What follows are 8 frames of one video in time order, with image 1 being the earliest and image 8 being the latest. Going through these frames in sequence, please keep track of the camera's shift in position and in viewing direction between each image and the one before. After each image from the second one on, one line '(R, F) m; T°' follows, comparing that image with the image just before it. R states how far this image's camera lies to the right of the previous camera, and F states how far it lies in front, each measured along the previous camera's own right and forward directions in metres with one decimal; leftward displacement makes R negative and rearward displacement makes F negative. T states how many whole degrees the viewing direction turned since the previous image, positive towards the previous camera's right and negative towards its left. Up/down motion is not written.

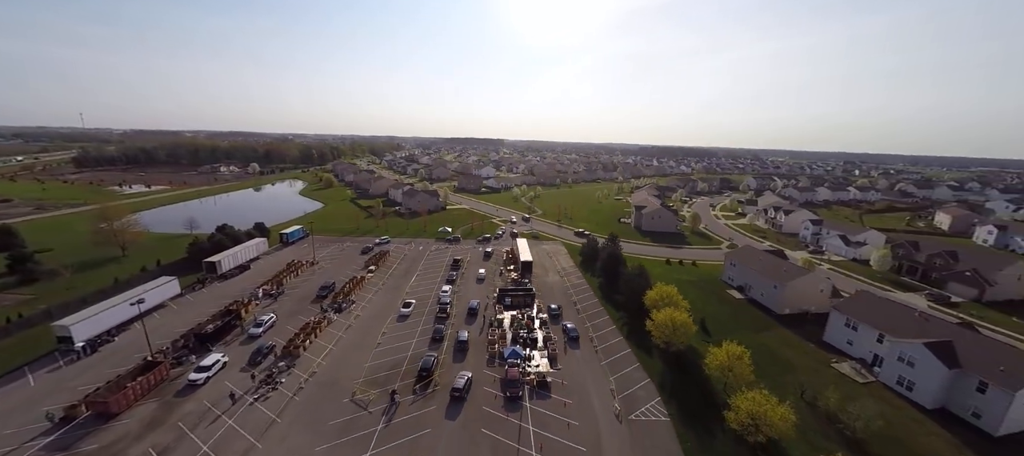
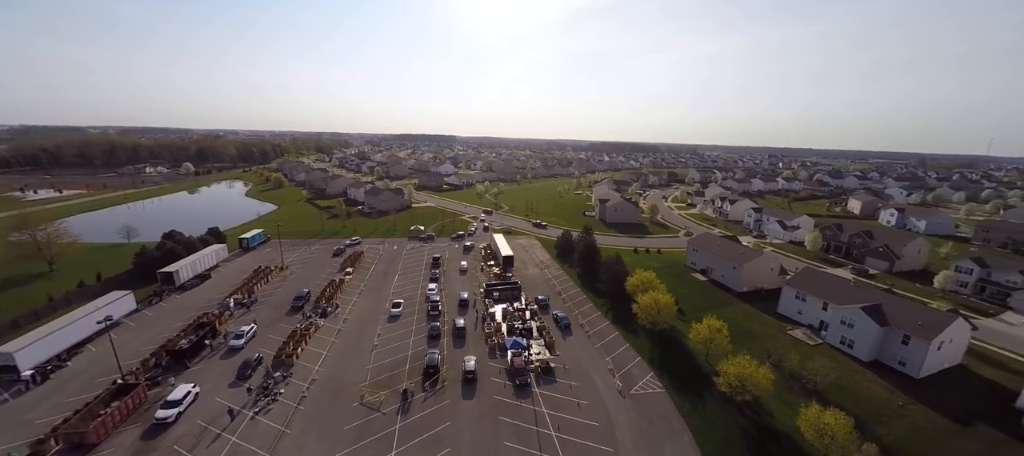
(-3.0, -0.3) m; +7°
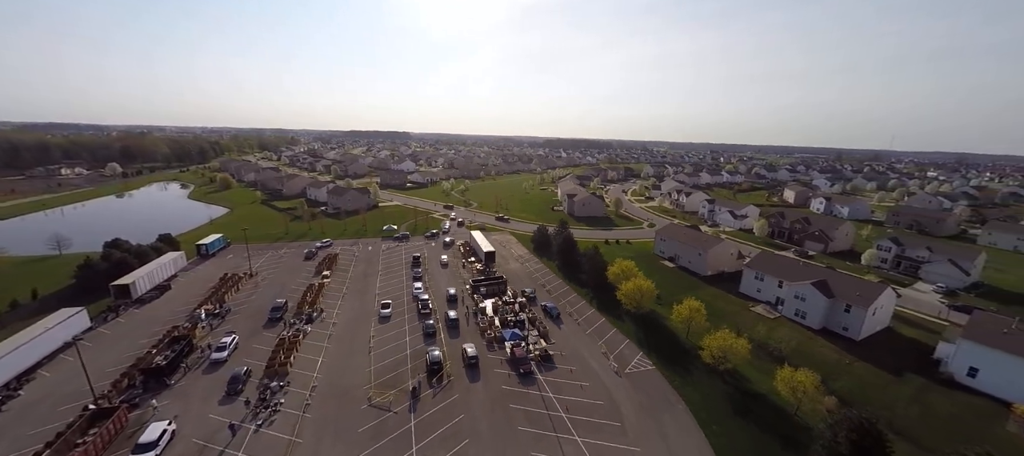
(-2.6, -0.4) m; +7°
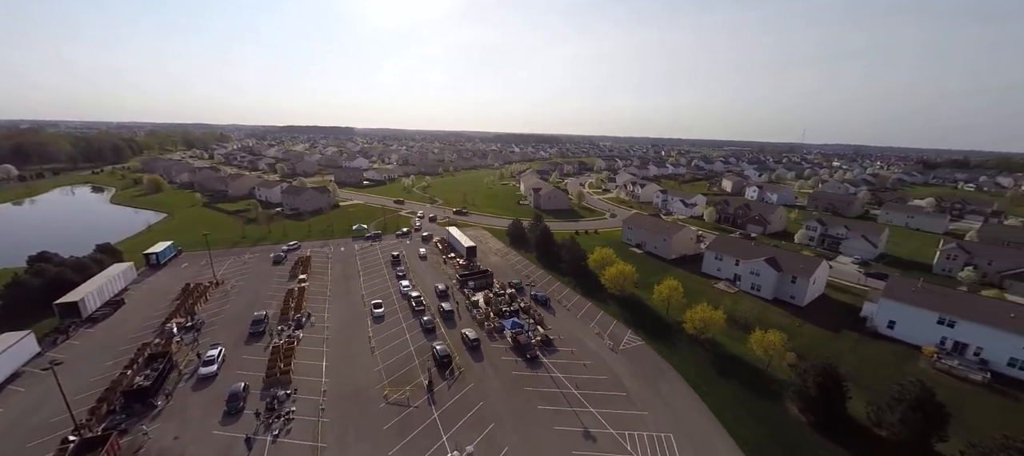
(-3.2, -0.6) m; +7°
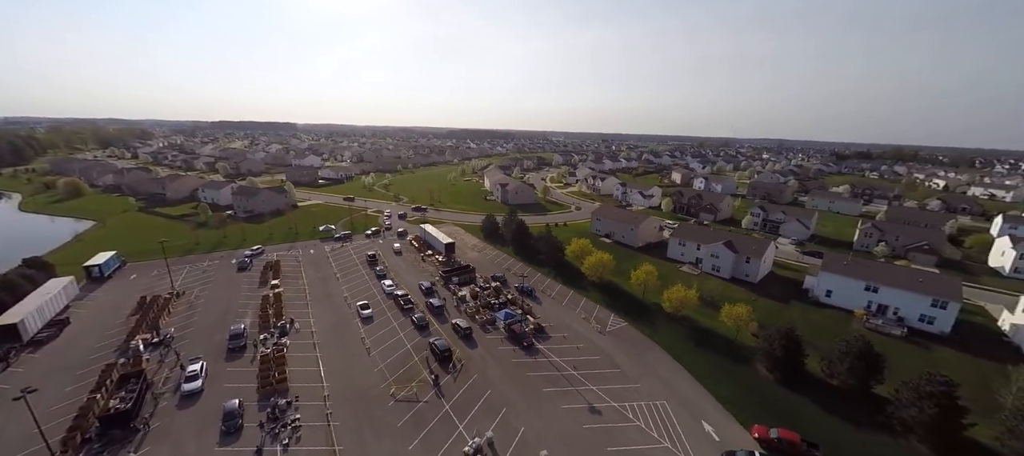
(-2.4, -0.6) m; +7°
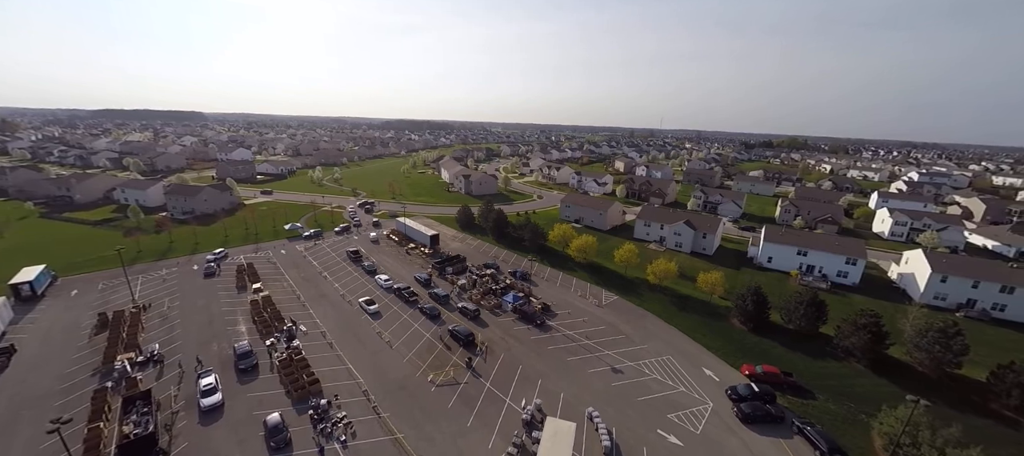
(-4.8, -1.0) m; +9°
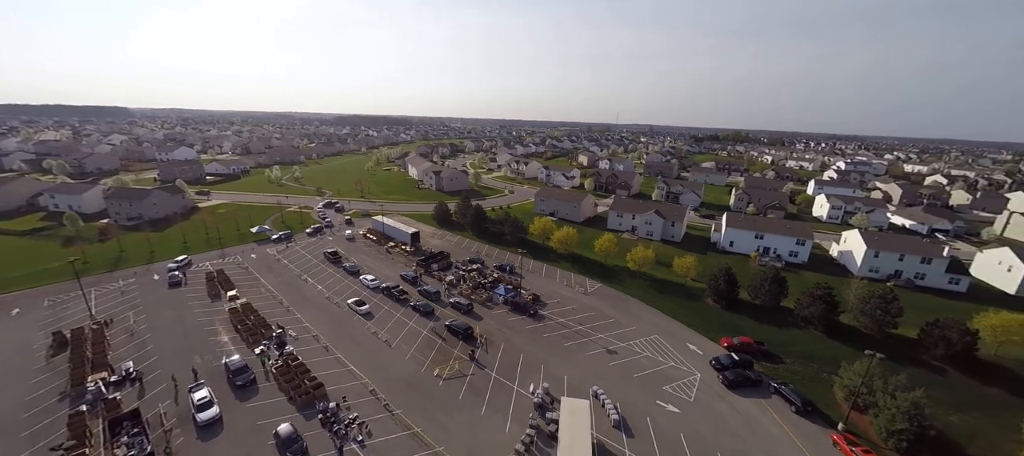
(-1.9, -0.5) m; +6°
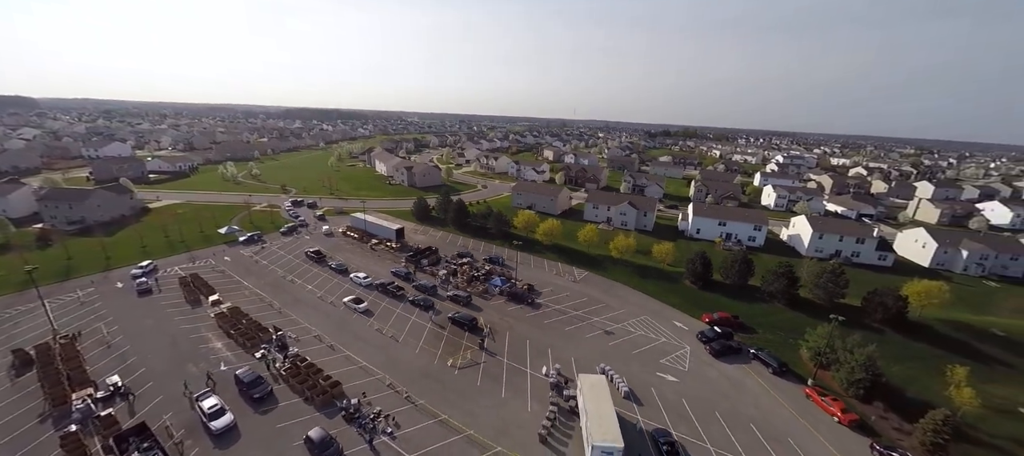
(-2.5, -0.8) m; +6°
